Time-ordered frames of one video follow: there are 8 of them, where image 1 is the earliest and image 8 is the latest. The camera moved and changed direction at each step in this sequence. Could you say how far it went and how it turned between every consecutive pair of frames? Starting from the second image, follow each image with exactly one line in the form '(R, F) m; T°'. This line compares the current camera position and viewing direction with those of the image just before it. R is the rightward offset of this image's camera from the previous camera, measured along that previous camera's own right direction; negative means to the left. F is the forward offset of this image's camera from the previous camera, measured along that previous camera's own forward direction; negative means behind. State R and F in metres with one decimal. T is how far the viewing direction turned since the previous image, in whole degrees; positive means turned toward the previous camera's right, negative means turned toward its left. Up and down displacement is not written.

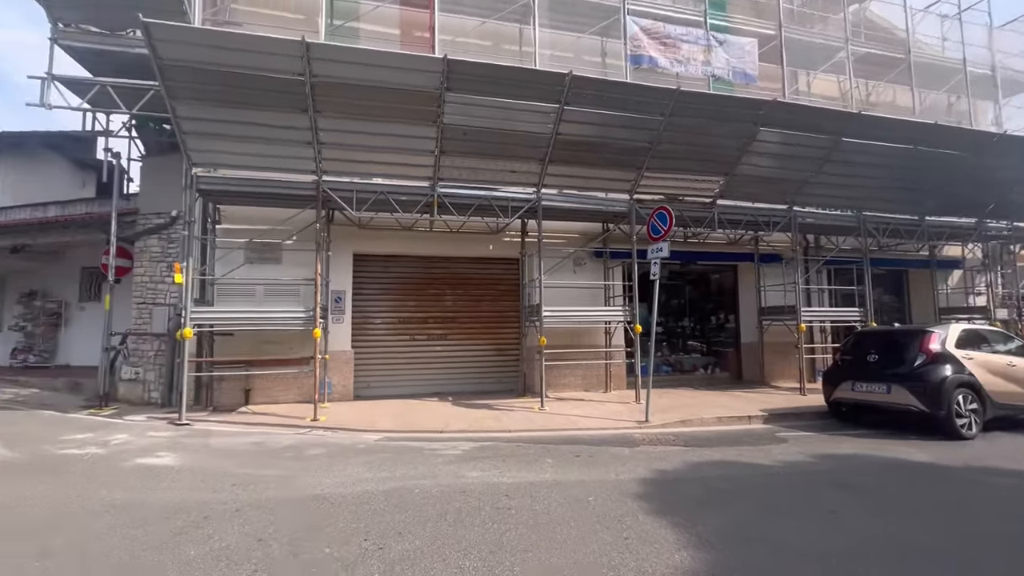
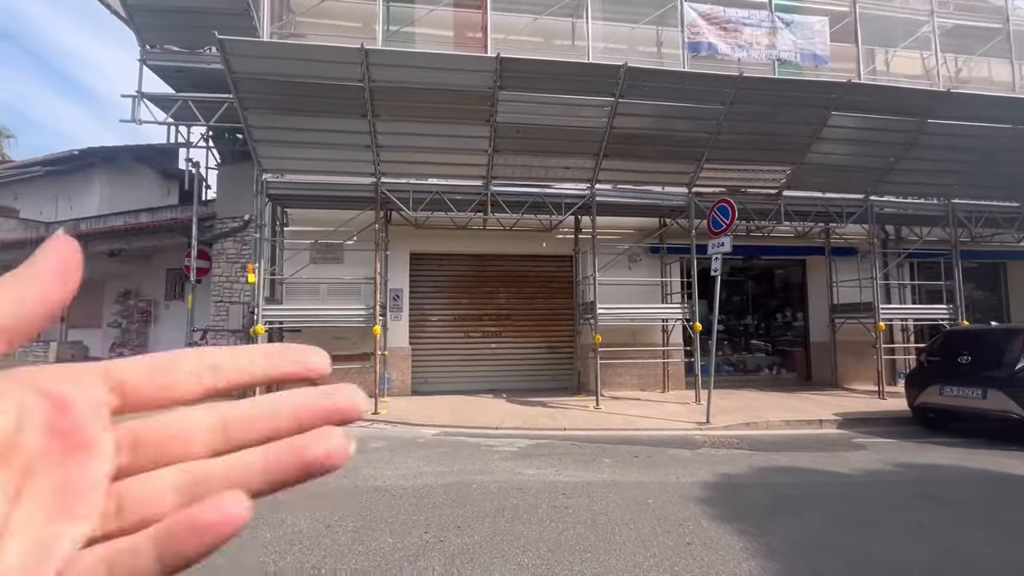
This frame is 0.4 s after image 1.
(0.0, 0.0) m; -6°
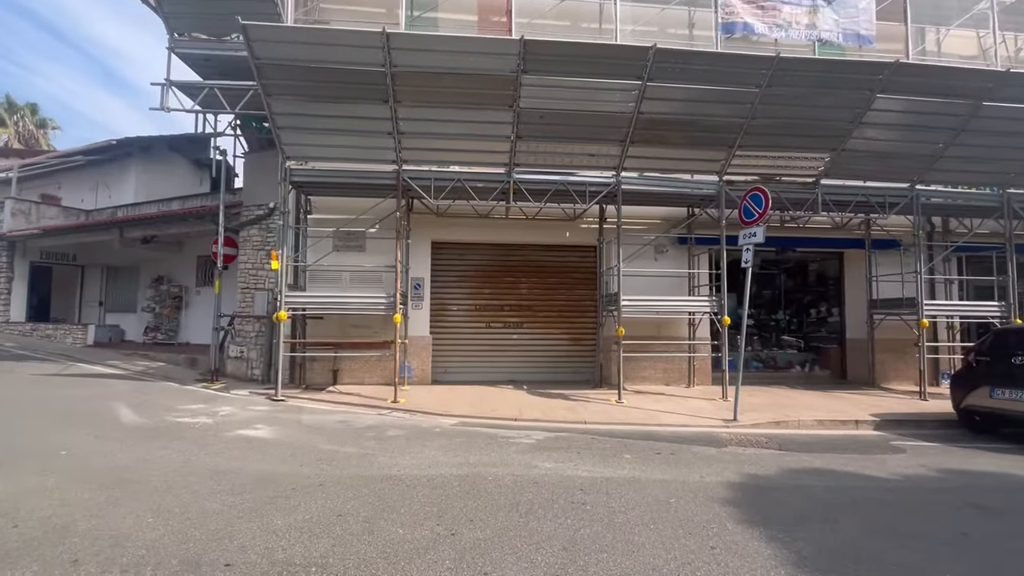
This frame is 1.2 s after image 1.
(+0.1, +0.2) m; -3°
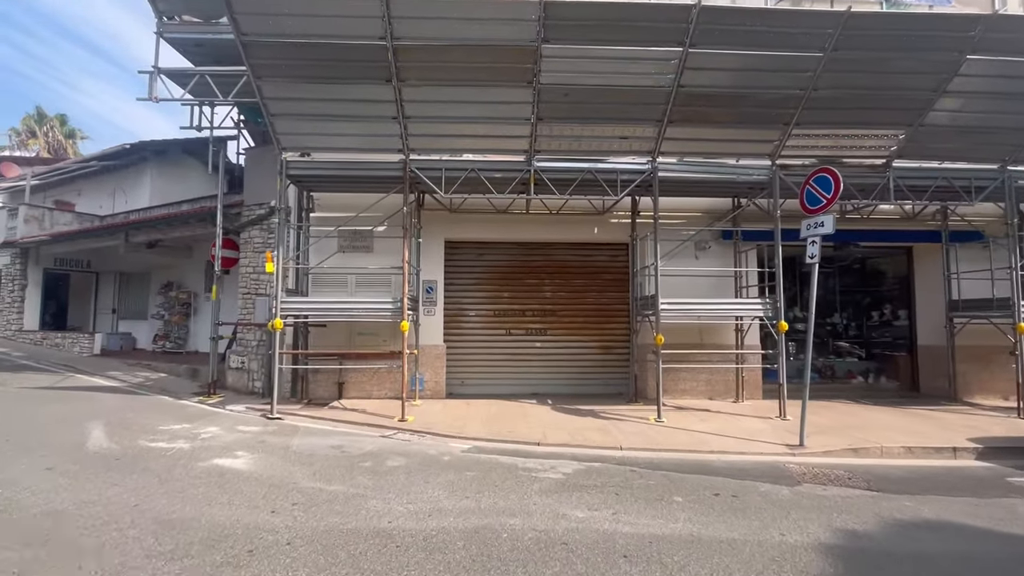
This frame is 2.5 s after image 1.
(0.0, +1.2) m; -3°
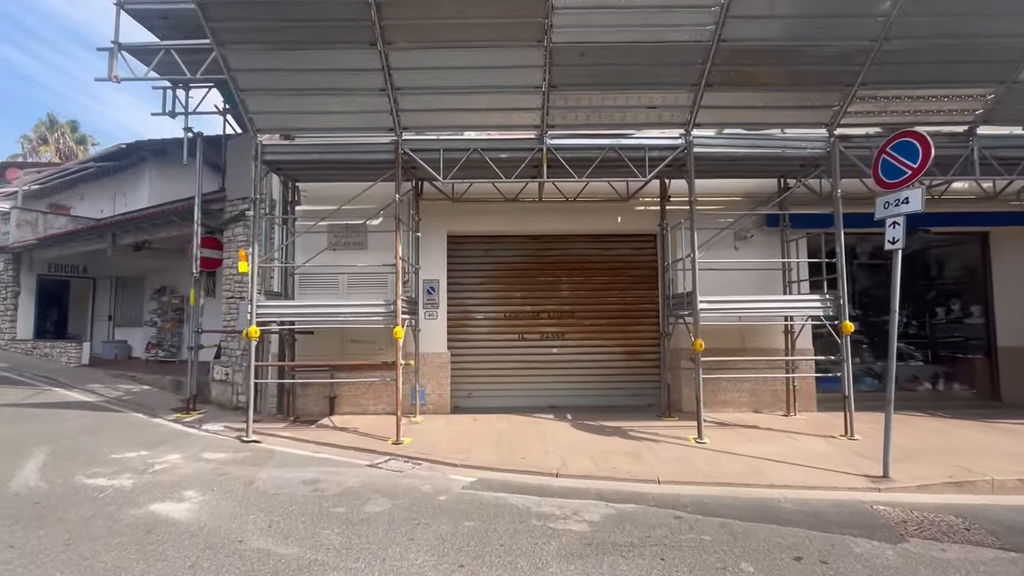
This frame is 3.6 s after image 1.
(+0.1, +1.3) m; -2°
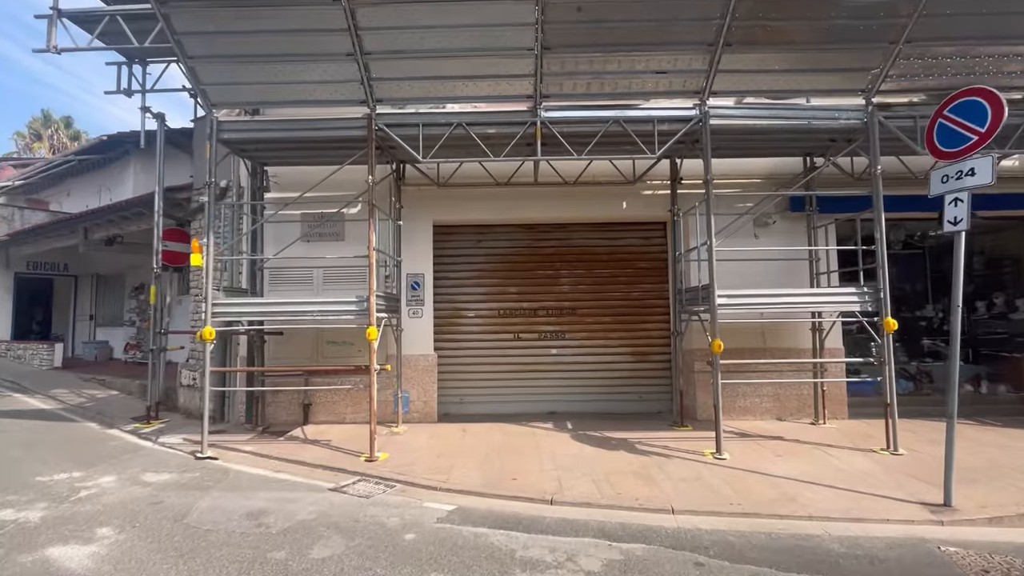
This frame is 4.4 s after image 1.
(+0.2, +1.0) m; -1°
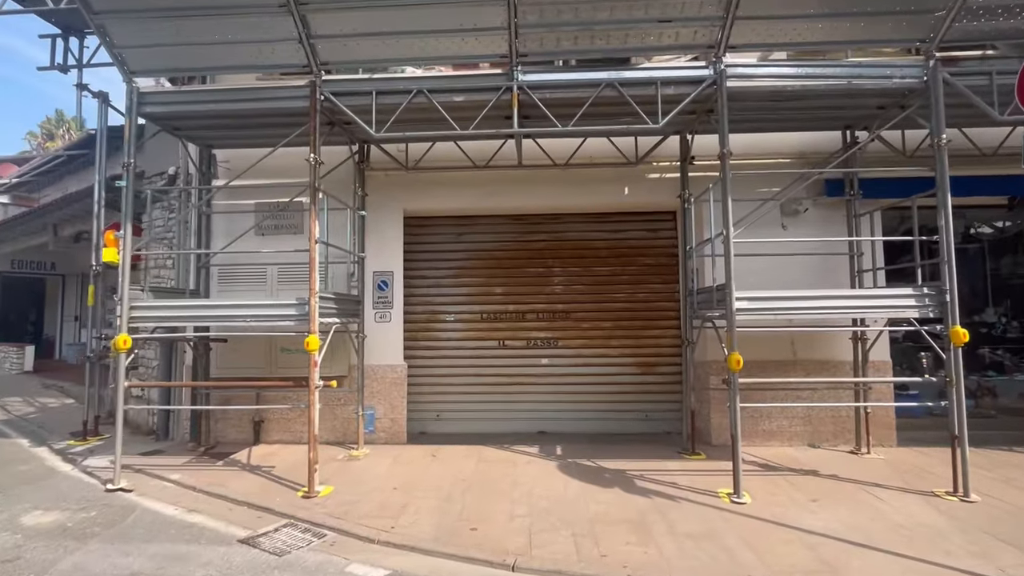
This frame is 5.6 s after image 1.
(+0.6, +1.2) m; -2°
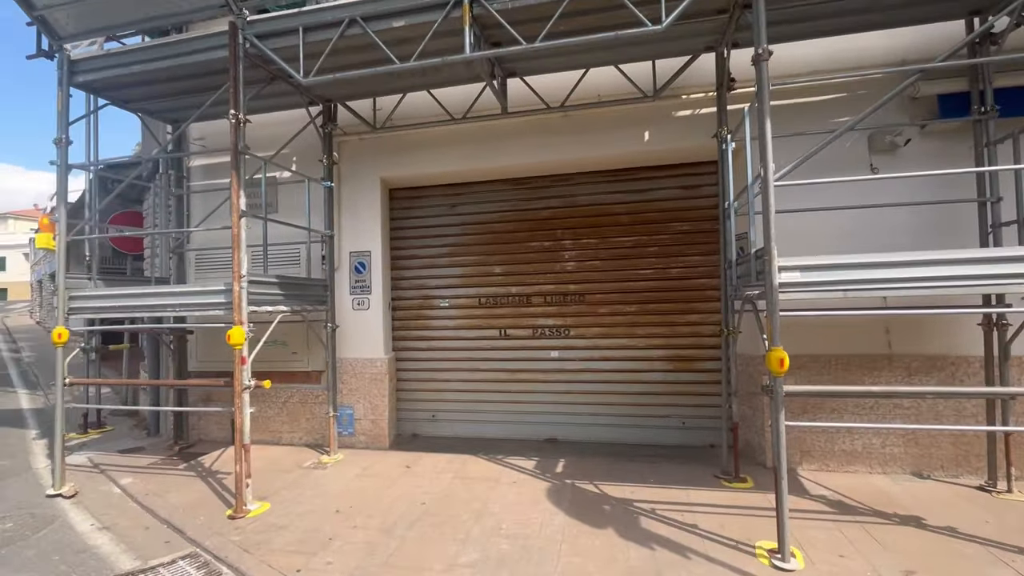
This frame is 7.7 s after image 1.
(+1.1, +1.4) m; -10°
